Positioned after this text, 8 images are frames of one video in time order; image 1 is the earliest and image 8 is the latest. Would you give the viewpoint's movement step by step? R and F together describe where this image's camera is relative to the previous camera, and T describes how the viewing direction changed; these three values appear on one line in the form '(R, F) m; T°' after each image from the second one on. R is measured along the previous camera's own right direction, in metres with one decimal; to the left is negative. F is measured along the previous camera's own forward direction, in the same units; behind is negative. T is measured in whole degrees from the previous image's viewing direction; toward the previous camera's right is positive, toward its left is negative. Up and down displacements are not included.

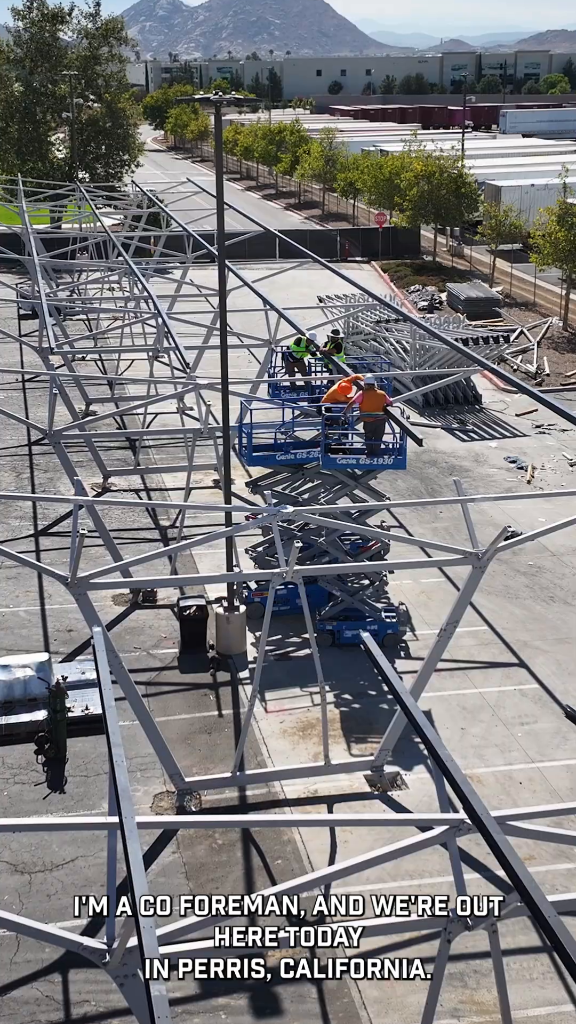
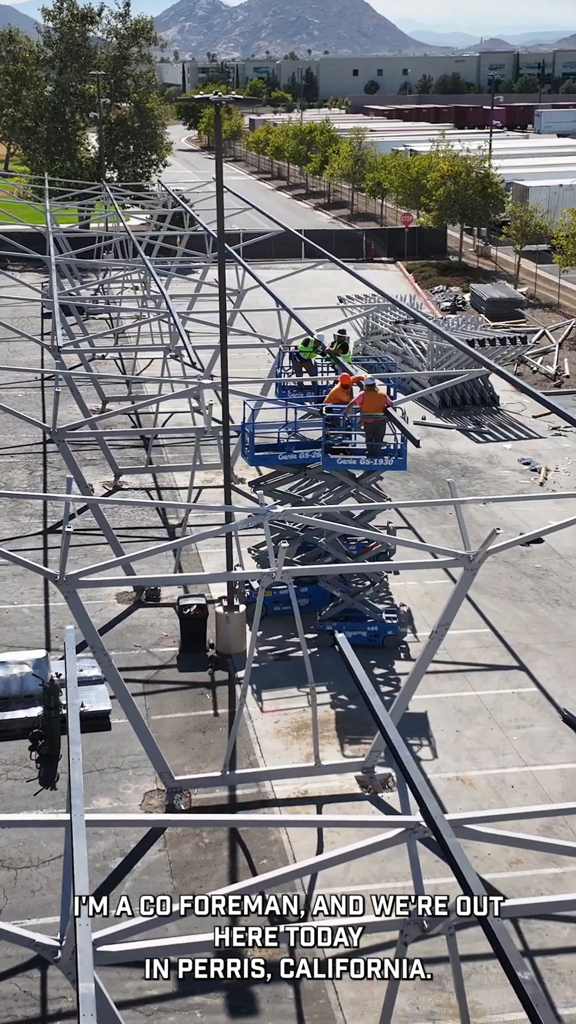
(+0.4, 0.0) m; -1°
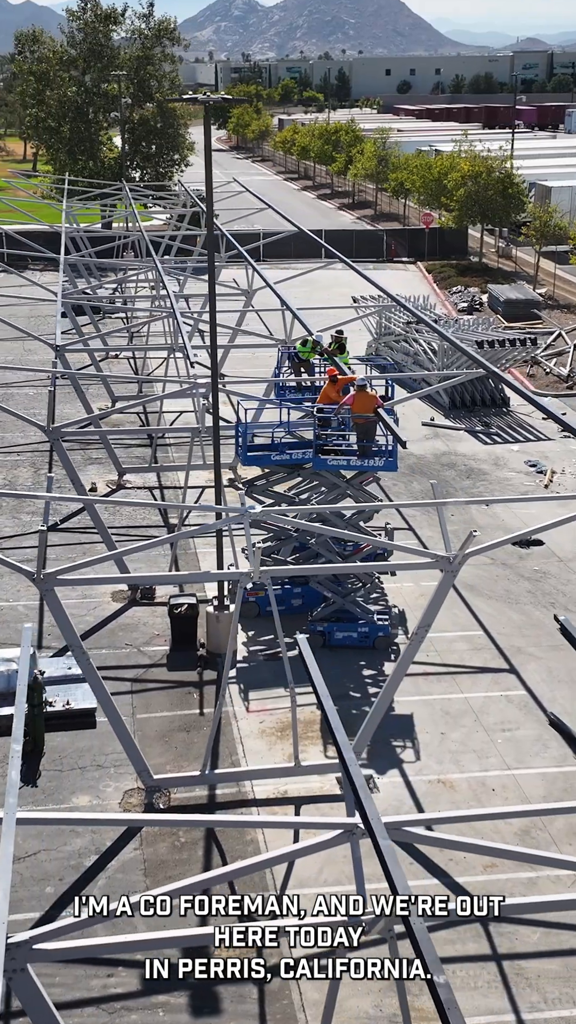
(+0.5, 0.0) m; -1°
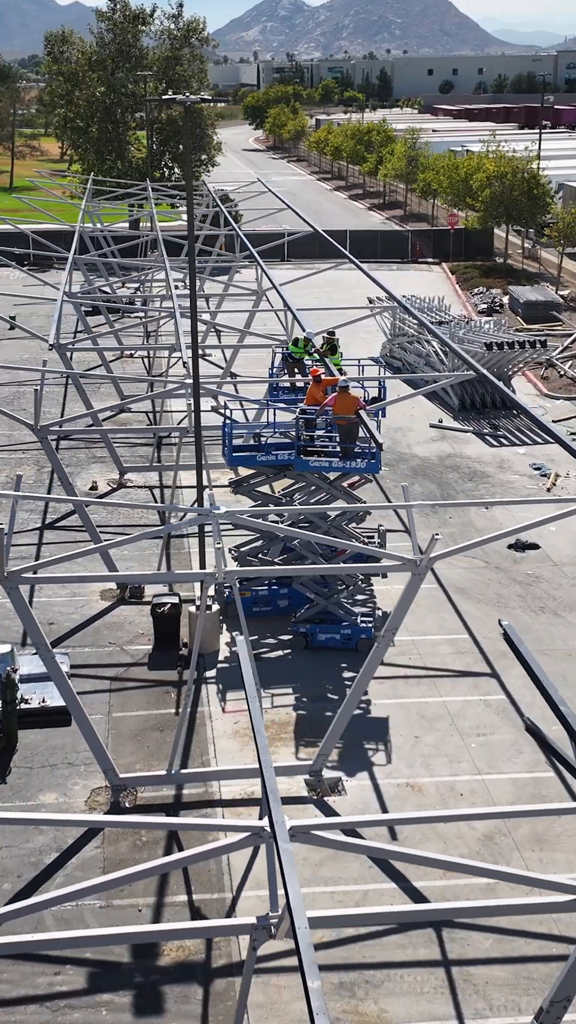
(+0.8, 0.0) m; -1°
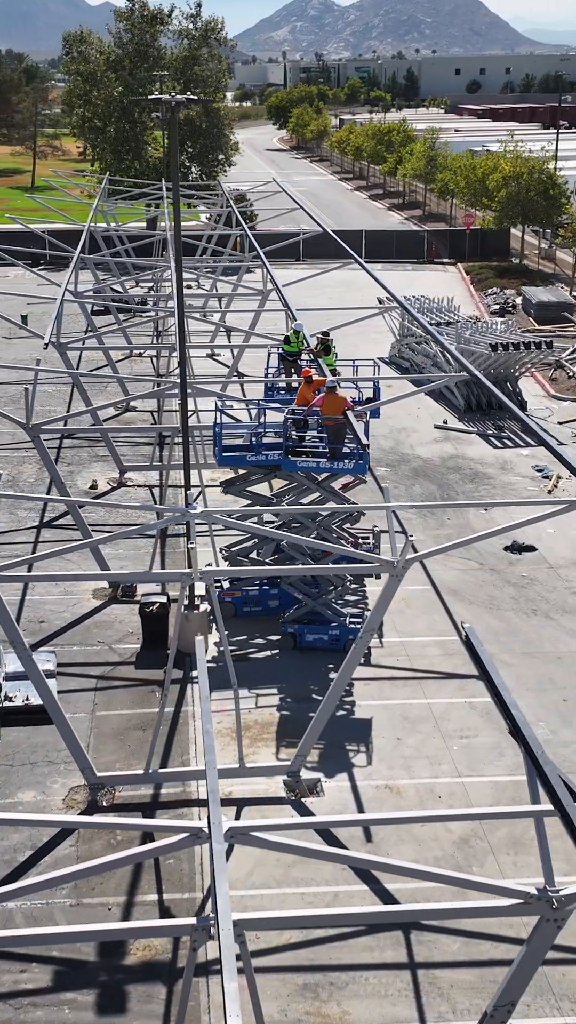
(+0.5, 0.0) m; -1°
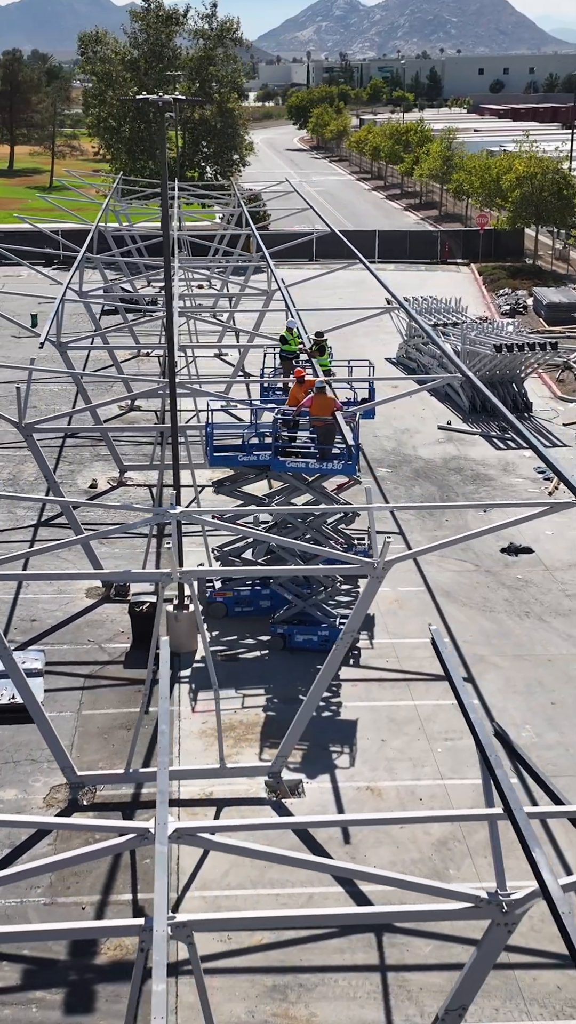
(+0.4, 0.0) m; -1°
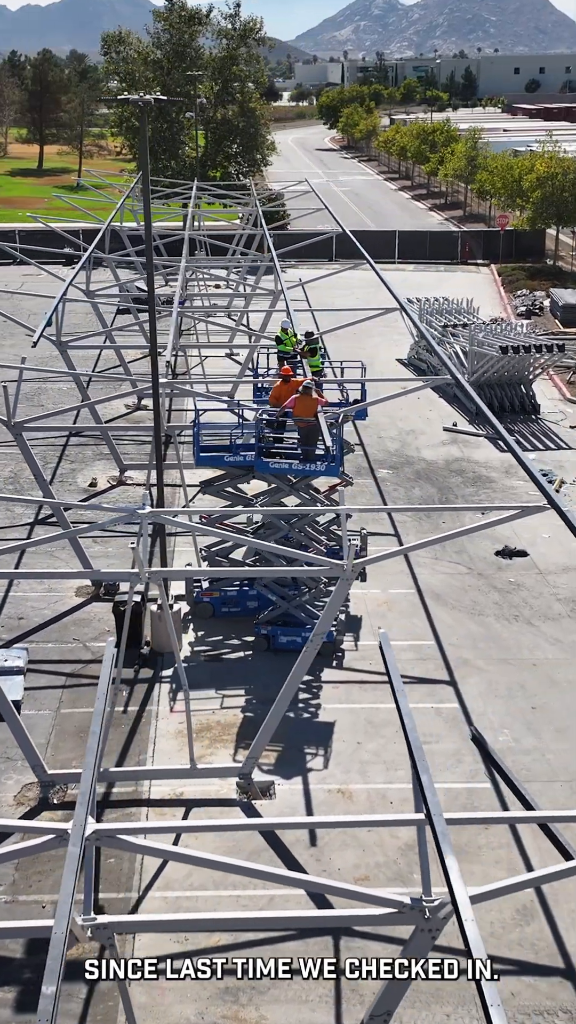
(+0.6, 0.0) m; -1°
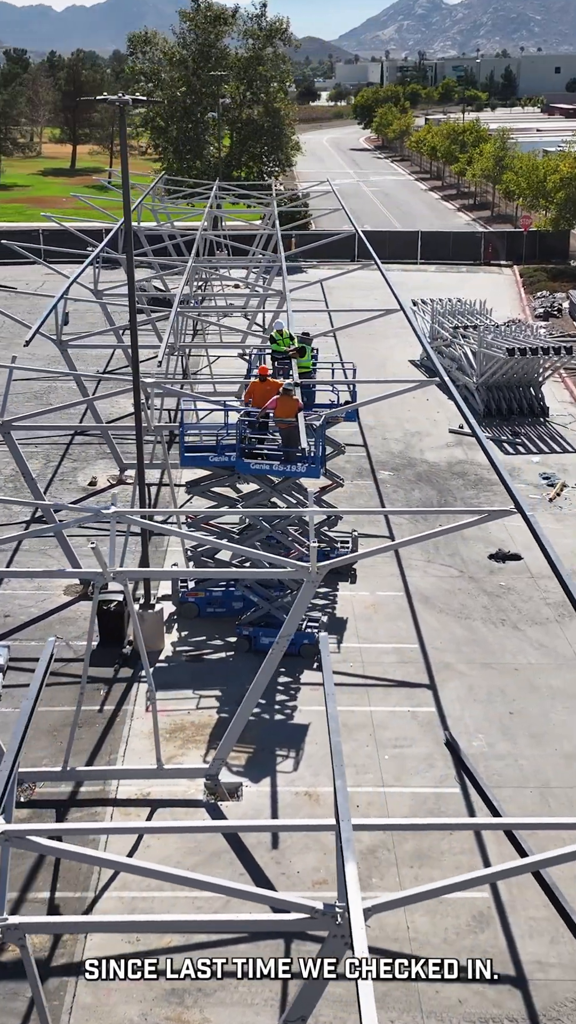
(+0.7, 0.0) m; -1°
